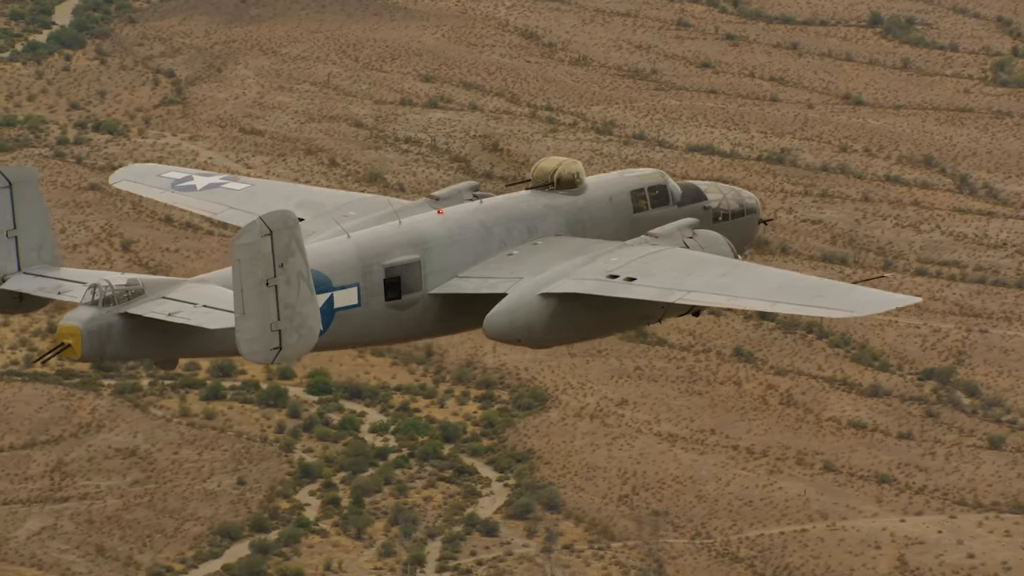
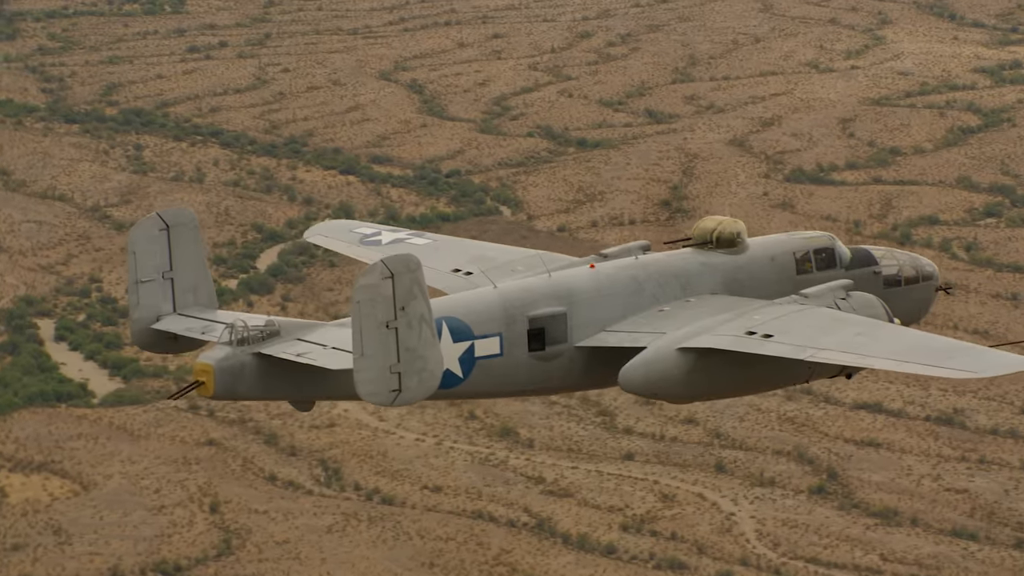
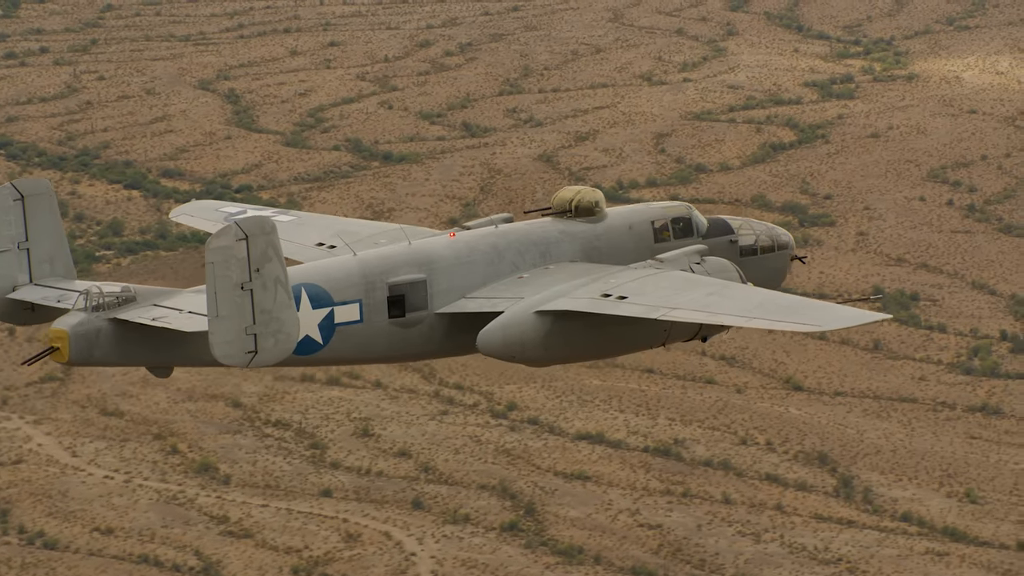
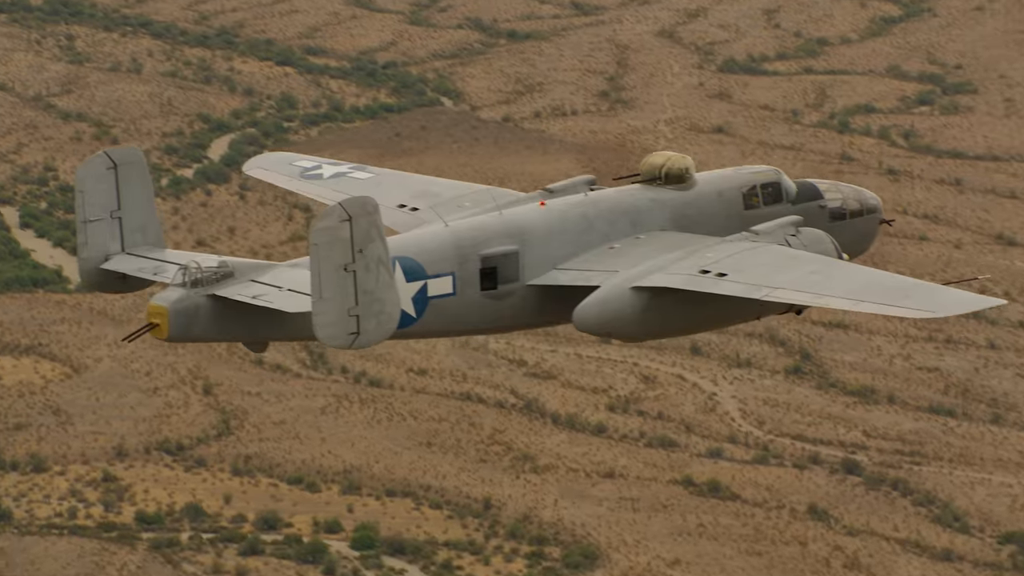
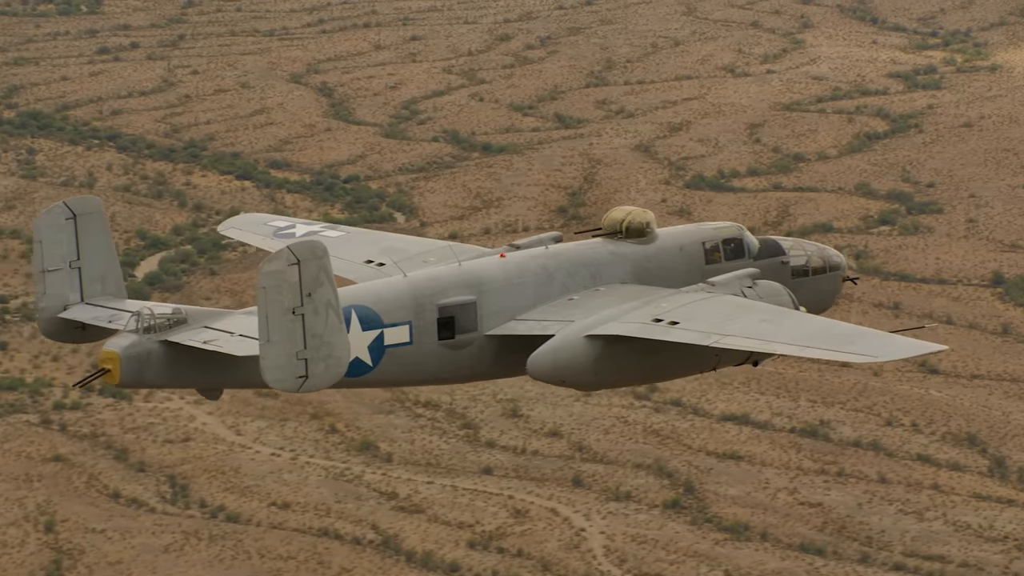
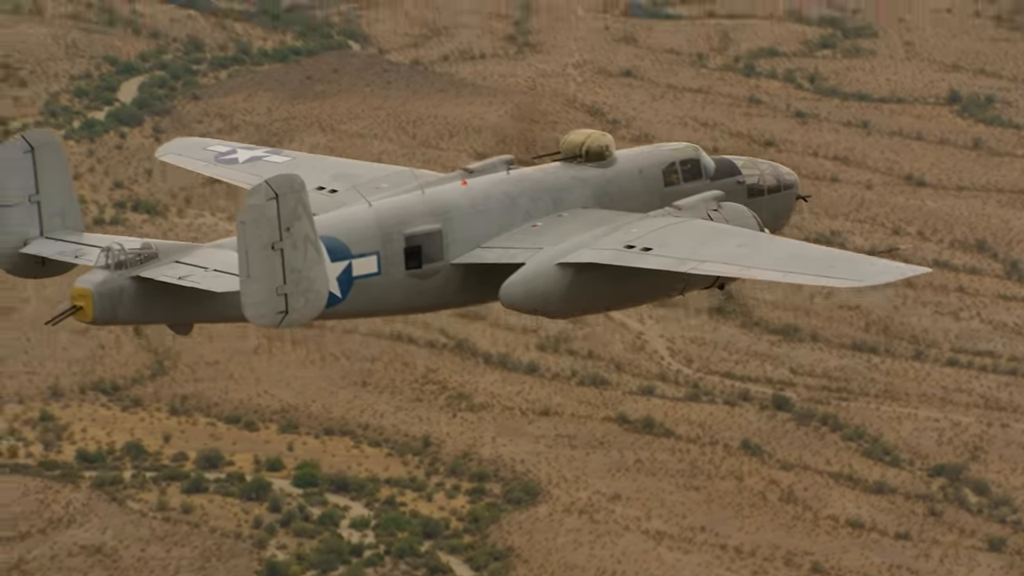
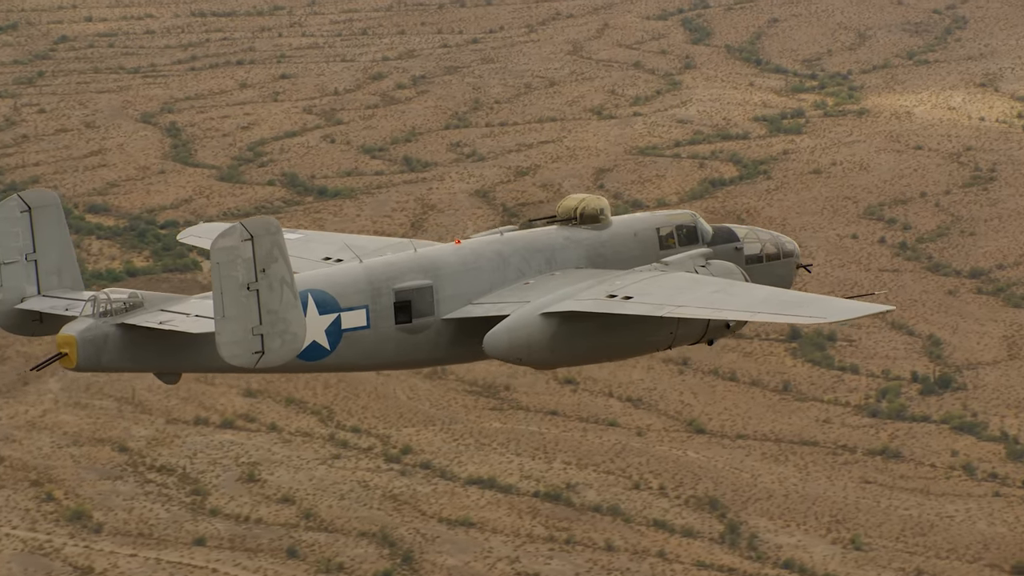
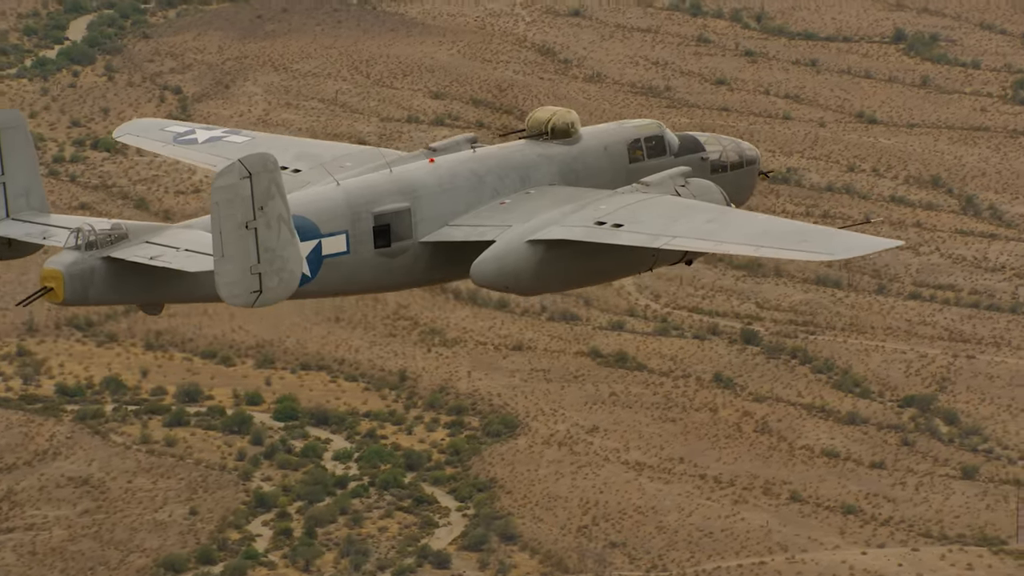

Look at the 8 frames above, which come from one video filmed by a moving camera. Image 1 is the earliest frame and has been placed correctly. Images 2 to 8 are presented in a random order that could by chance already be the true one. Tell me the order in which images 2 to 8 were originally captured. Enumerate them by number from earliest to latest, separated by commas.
8, 6, 4, 2, 5, 3, 7
